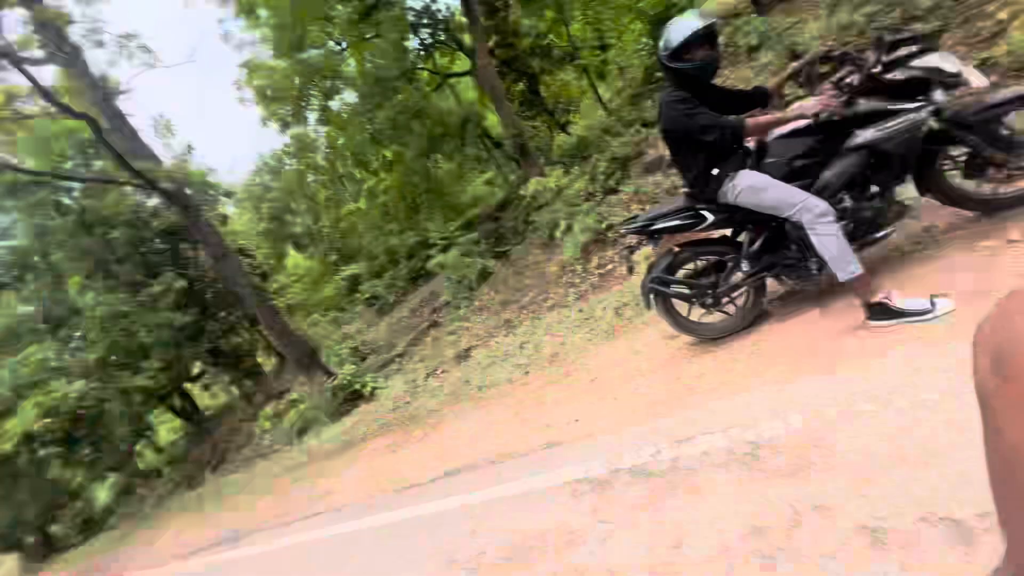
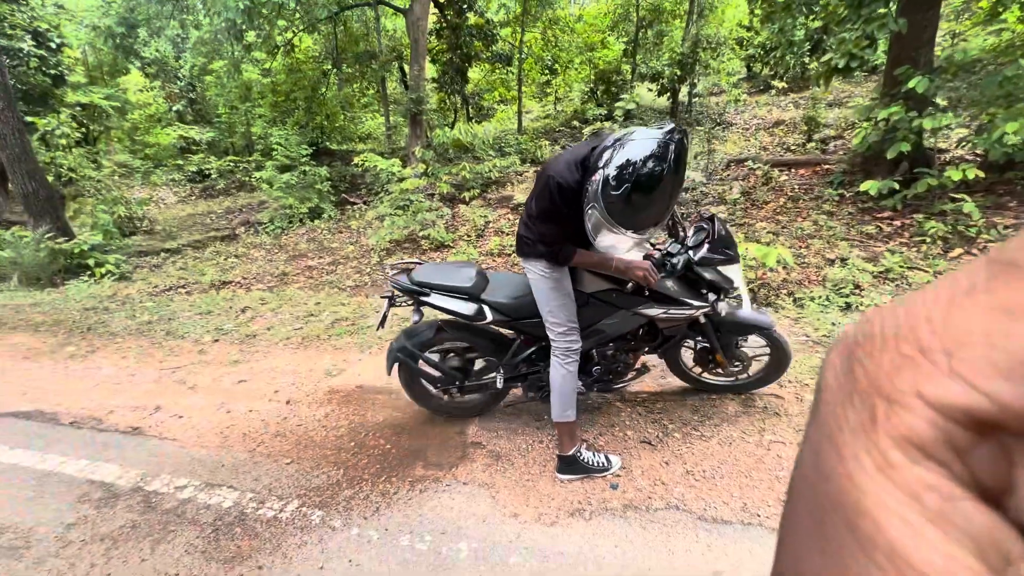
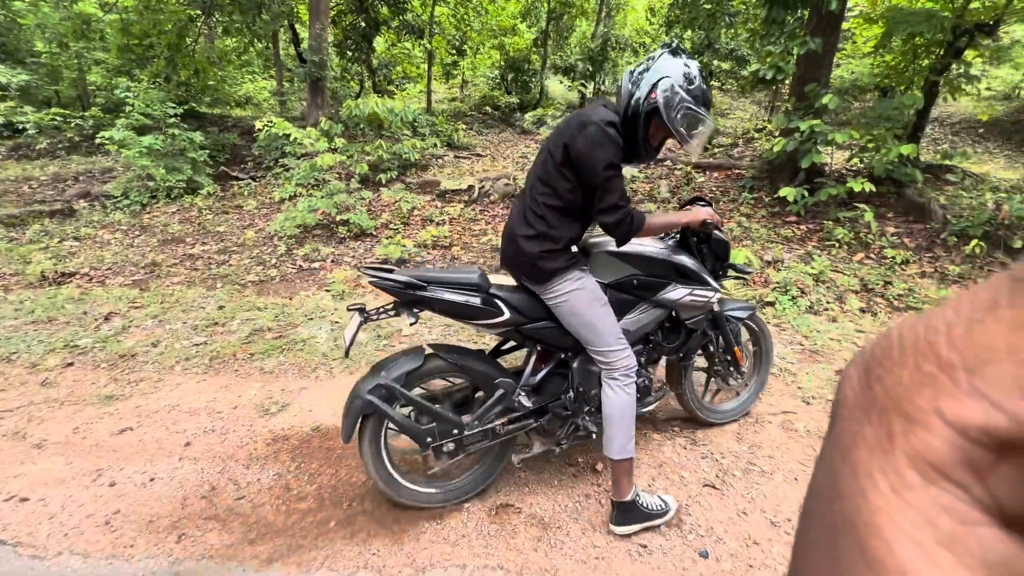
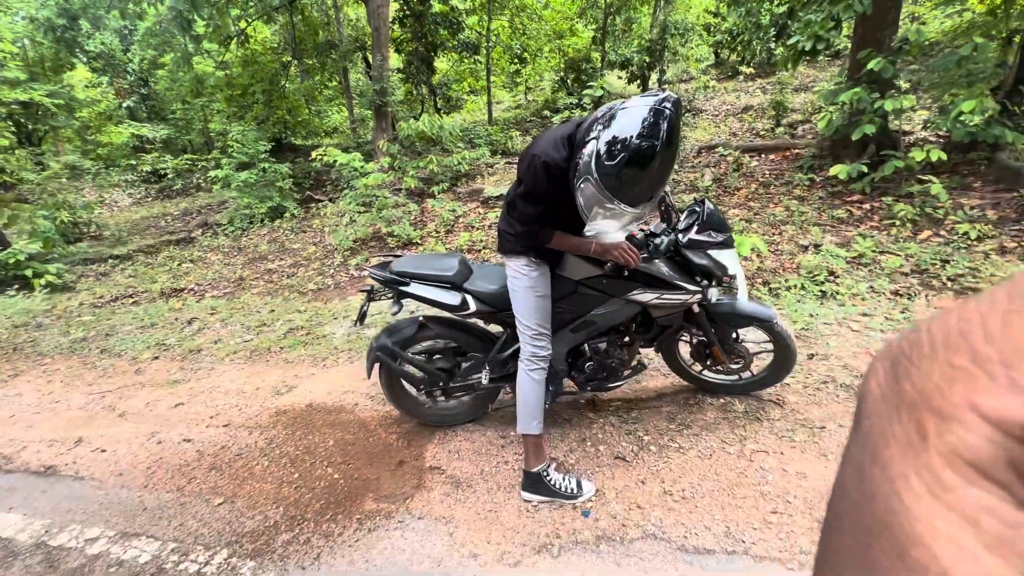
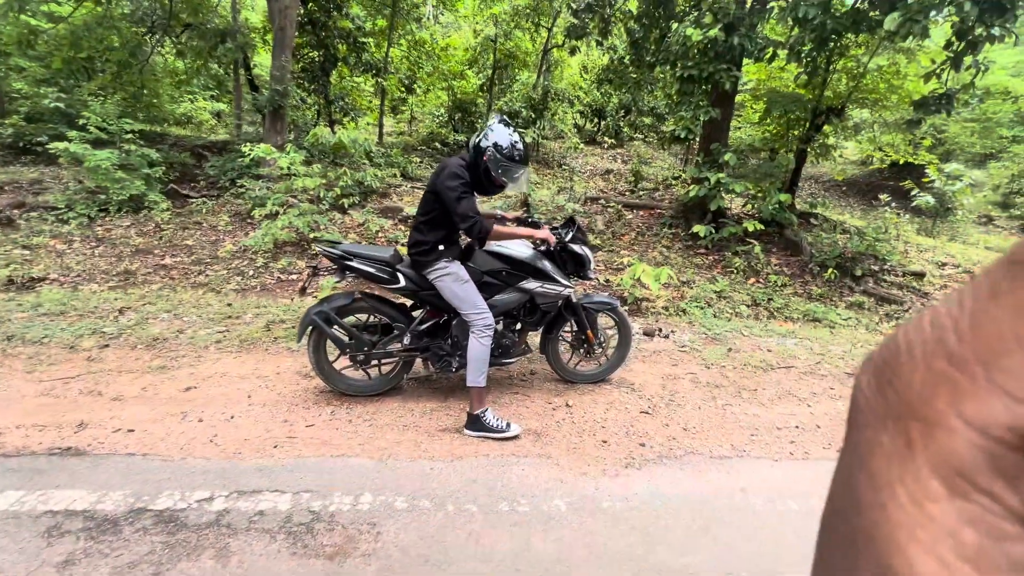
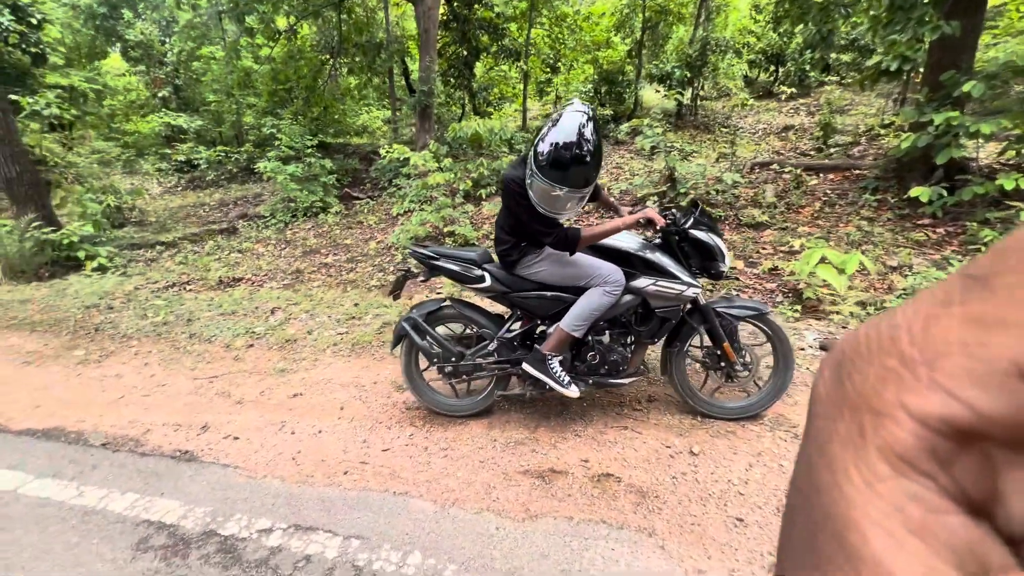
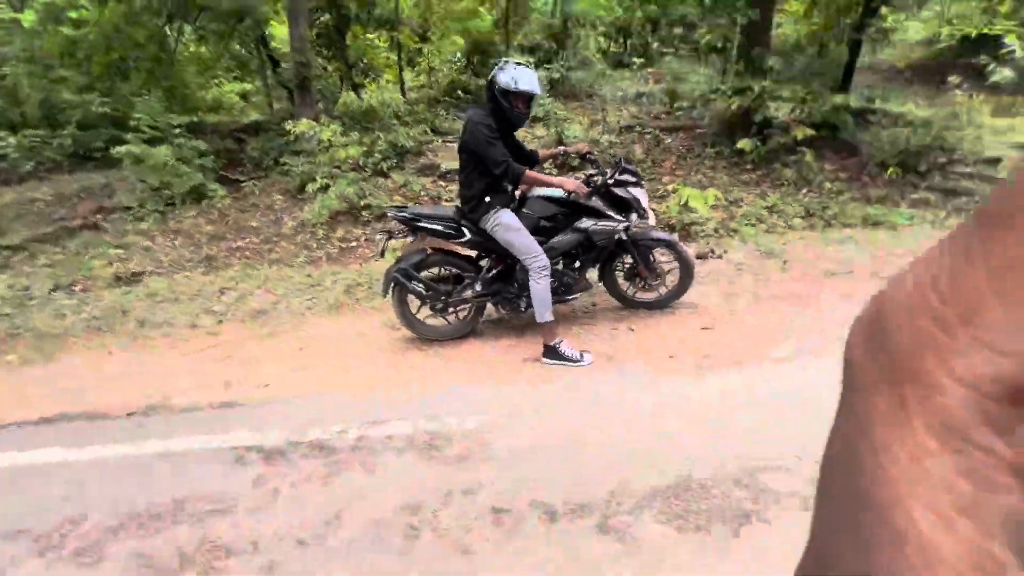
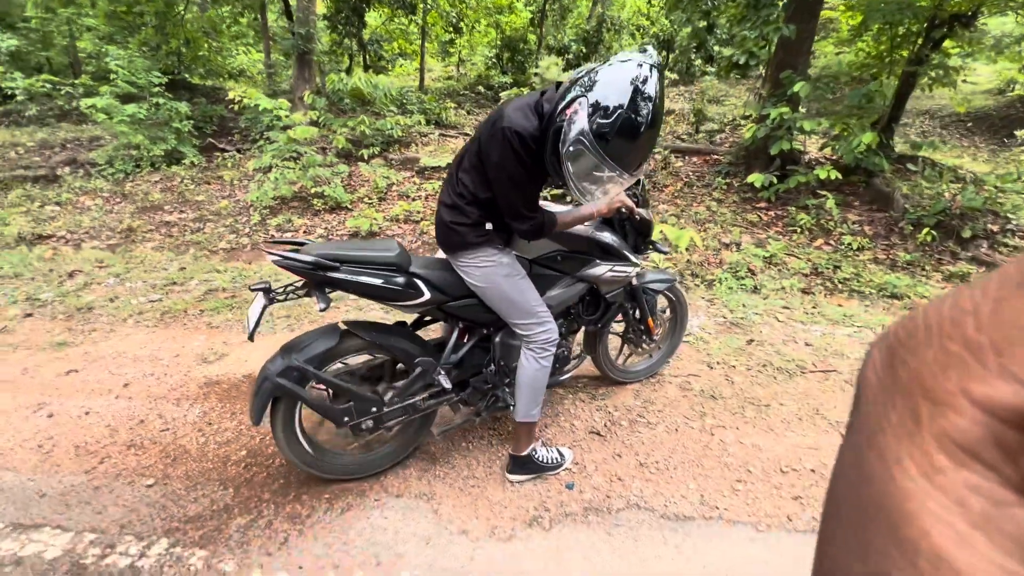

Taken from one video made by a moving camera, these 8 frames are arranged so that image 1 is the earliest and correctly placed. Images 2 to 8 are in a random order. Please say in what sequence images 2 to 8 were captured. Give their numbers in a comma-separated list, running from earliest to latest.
7, 5, 6, 3, 8, 2, 4
